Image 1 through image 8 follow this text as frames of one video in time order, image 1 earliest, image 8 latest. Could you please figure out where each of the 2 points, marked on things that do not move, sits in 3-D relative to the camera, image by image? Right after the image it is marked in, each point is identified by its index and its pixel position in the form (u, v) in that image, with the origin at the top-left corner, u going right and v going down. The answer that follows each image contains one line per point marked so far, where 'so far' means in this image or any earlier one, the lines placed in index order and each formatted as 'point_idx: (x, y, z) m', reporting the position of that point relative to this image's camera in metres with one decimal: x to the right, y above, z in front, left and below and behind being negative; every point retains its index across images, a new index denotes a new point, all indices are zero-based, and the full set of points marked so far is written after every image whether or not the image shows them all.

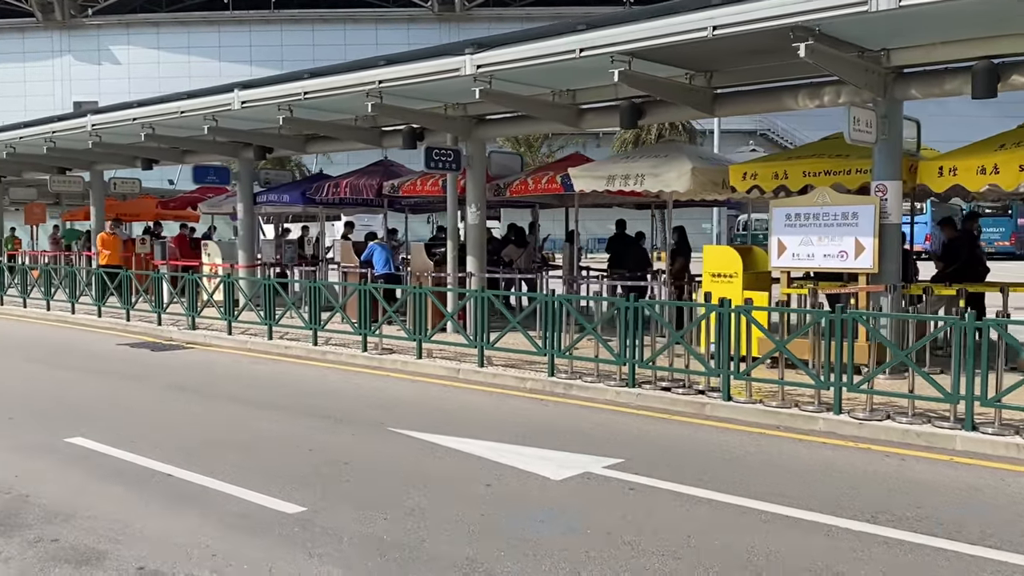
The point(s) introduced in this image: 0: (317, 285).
0: (-2.5, 0.0, +12.2) m
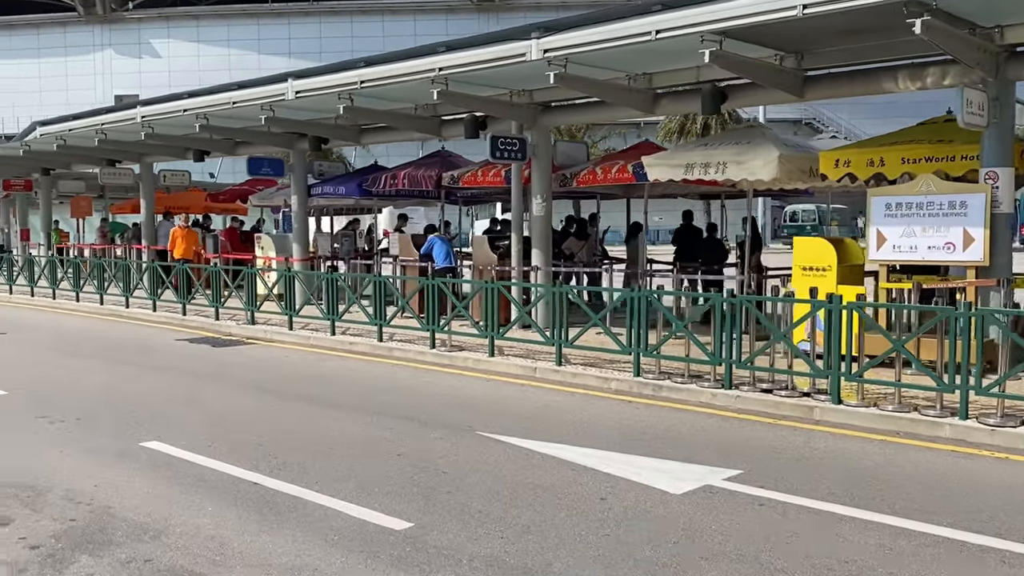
0: (-1.6, +0.1, +11.8) m
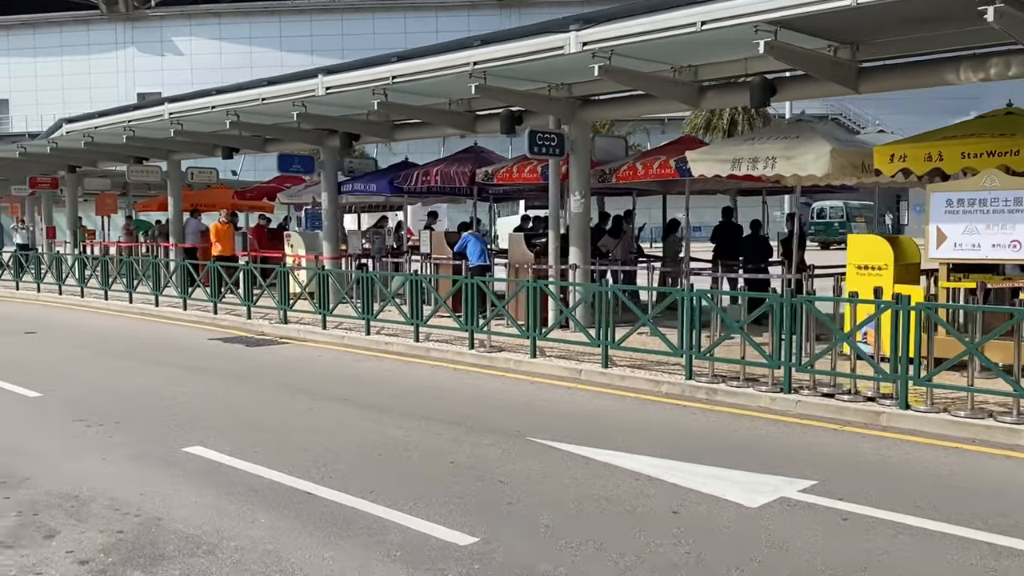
0: (-1.1, +0.1, +11.5) m
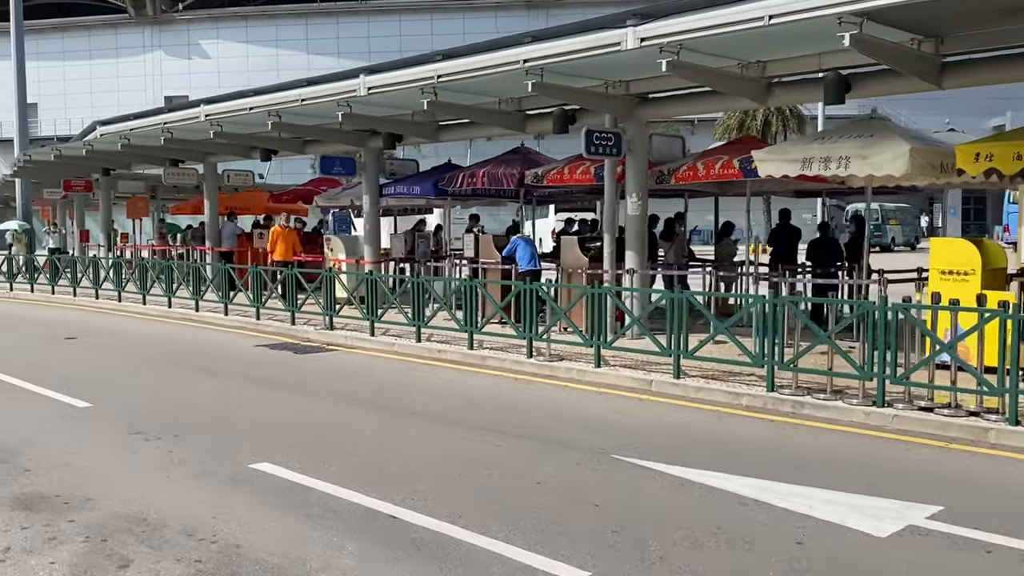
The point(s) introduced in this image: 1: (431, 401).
0: (-0.5, +0.1, +11.1) m
1: (-0.7, -1.0, +8.6) m
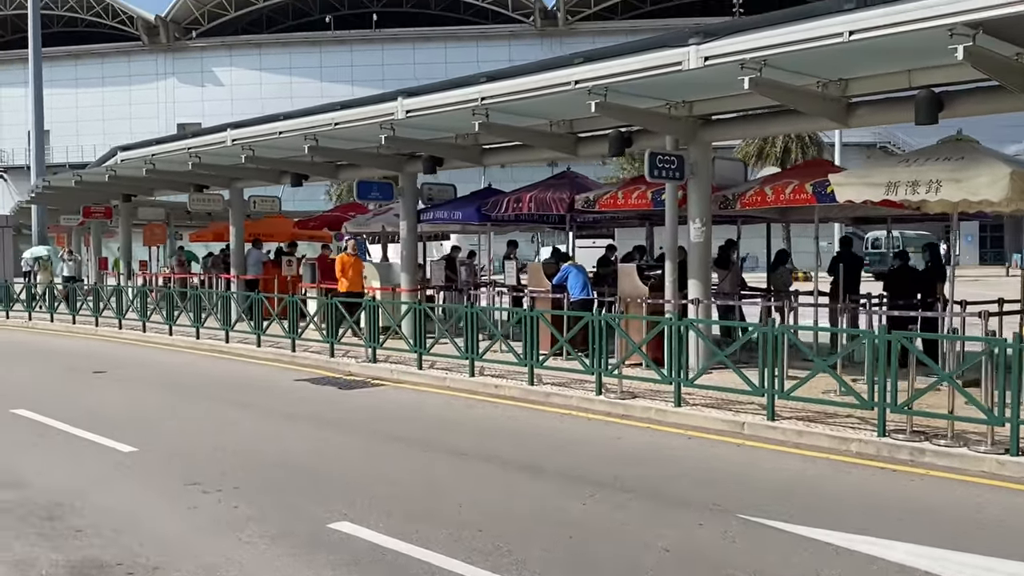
0: (+0.2, -0.3, +10.5) m
1: (-0.1, -1.3, +7.9) m
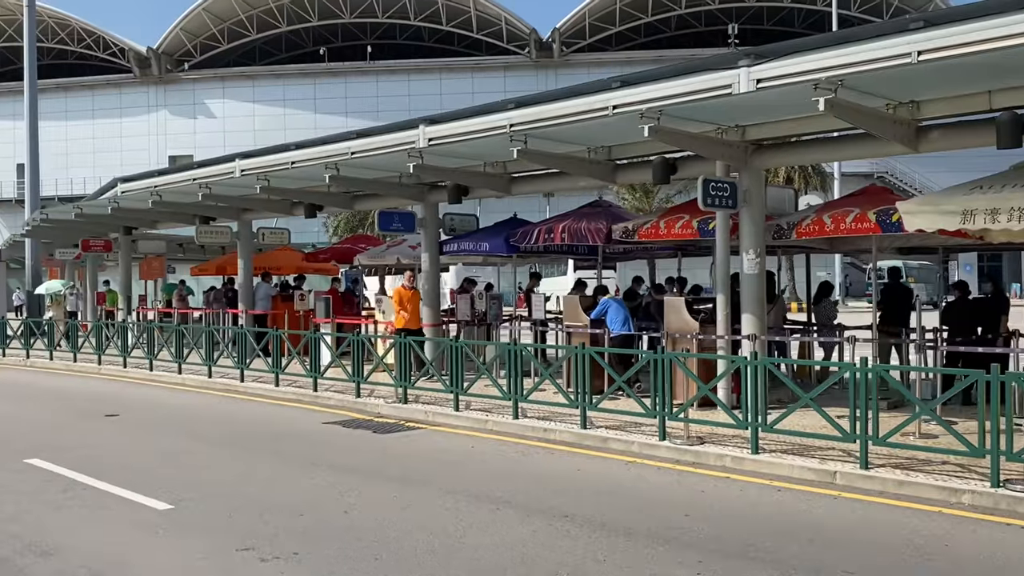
0: (+0.7, -0.7, +9.8) m
1: (+0.5, -1.6, +7.2) m
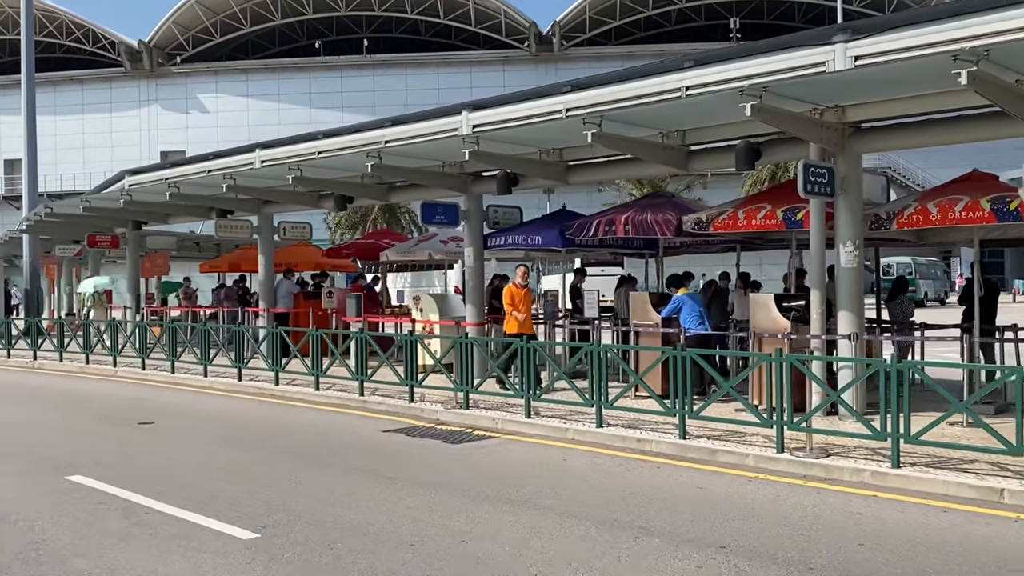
0: (+1.5, -0.6, +8.9) m
1: (+1.4, -1.5, +6.3) m
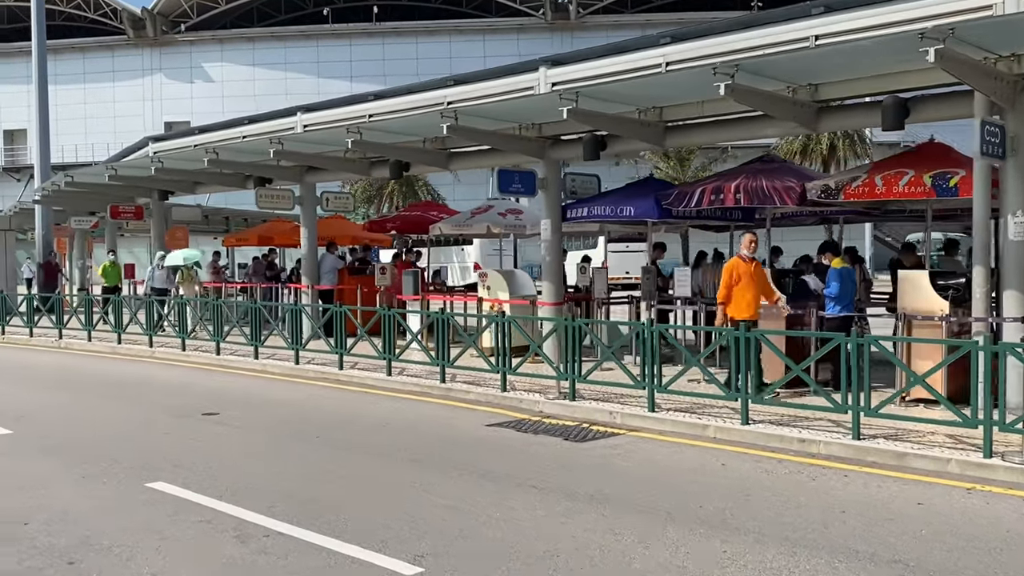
0: (+2.7, -0.4, +7.7) m
1: (+2.5, -1.4, +5.1) m
